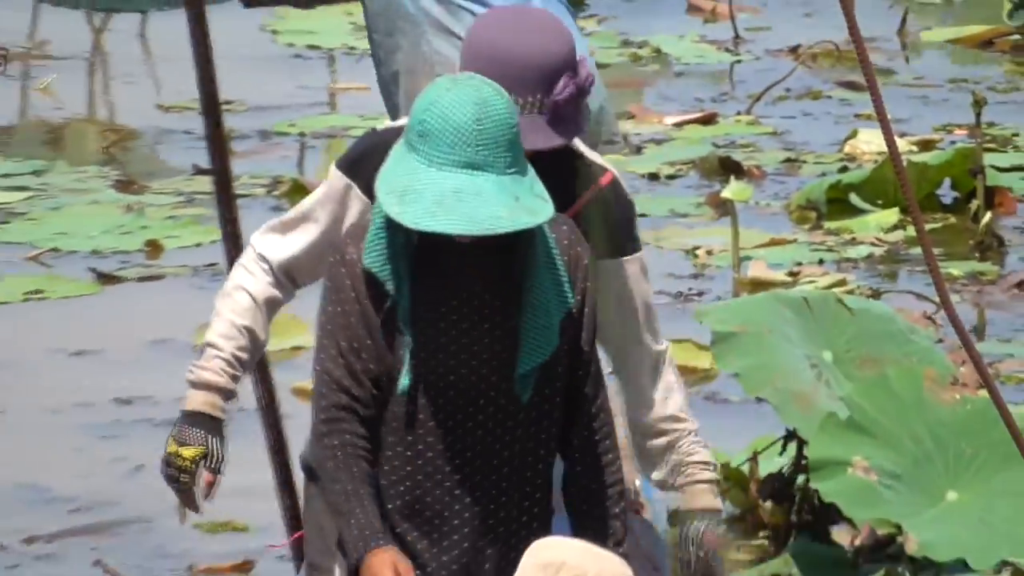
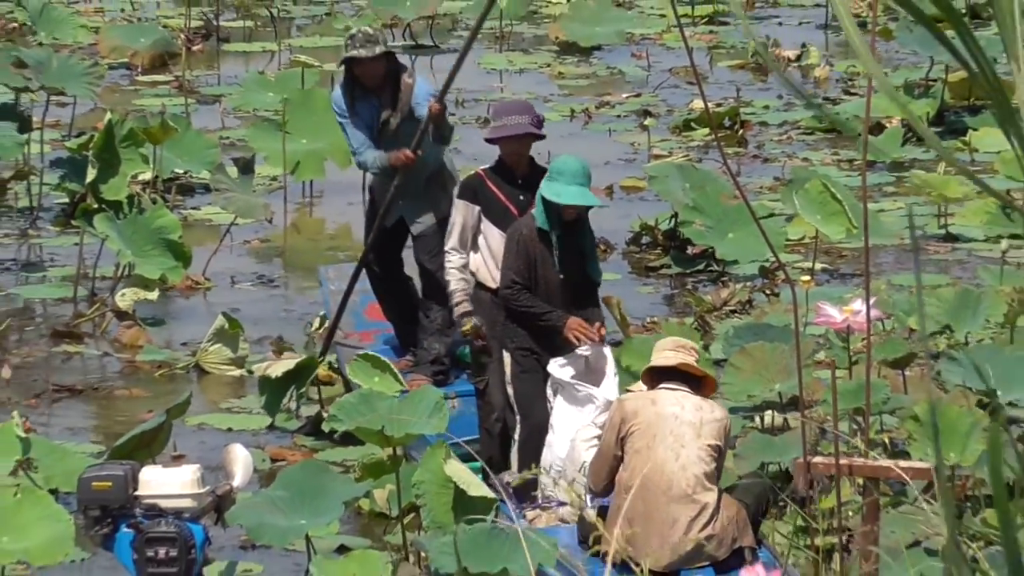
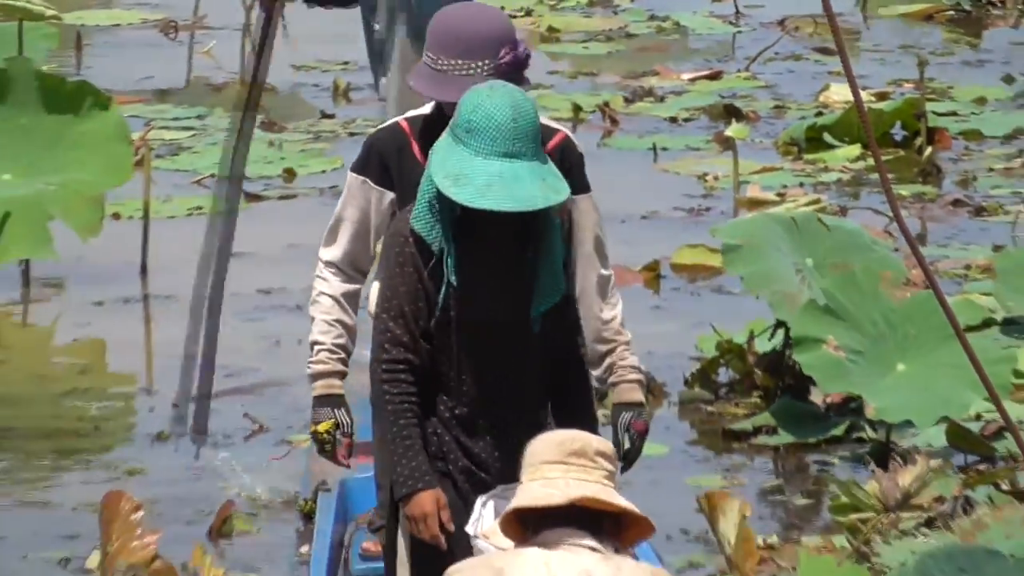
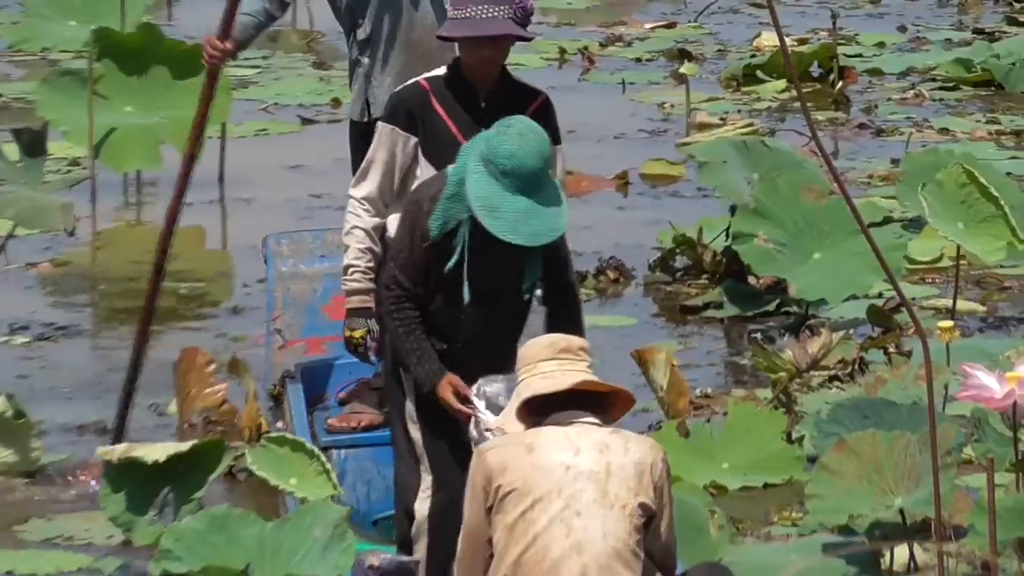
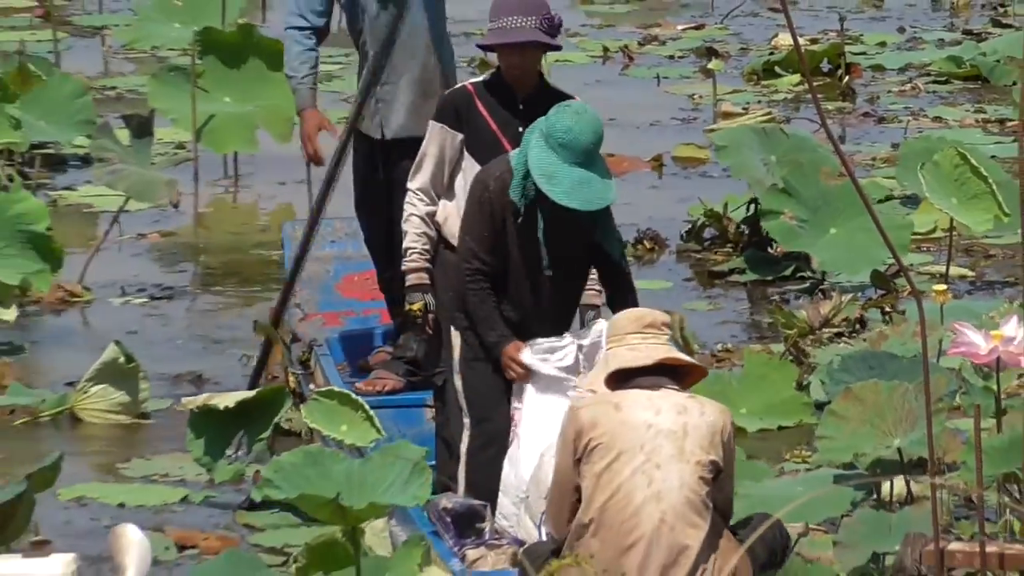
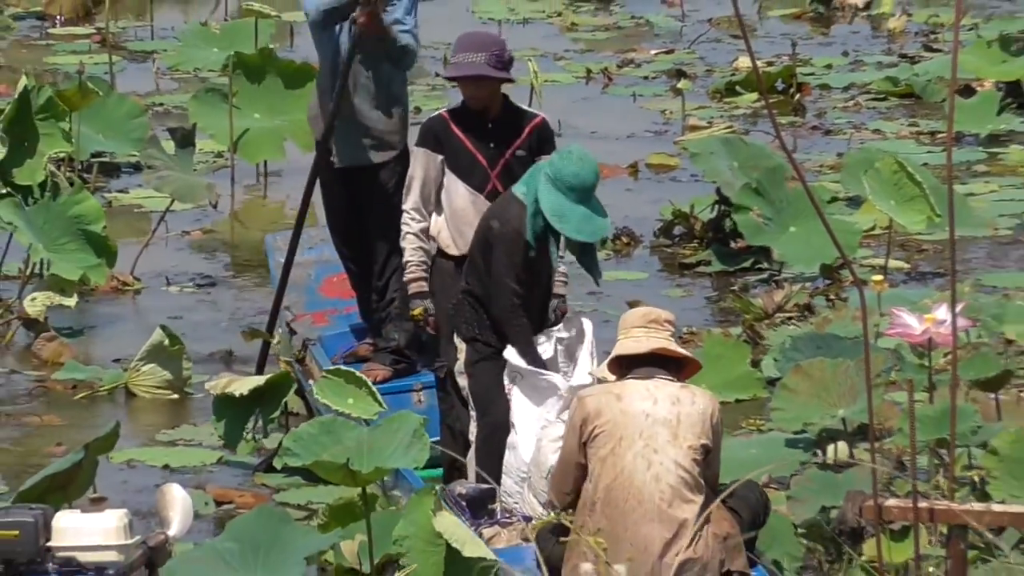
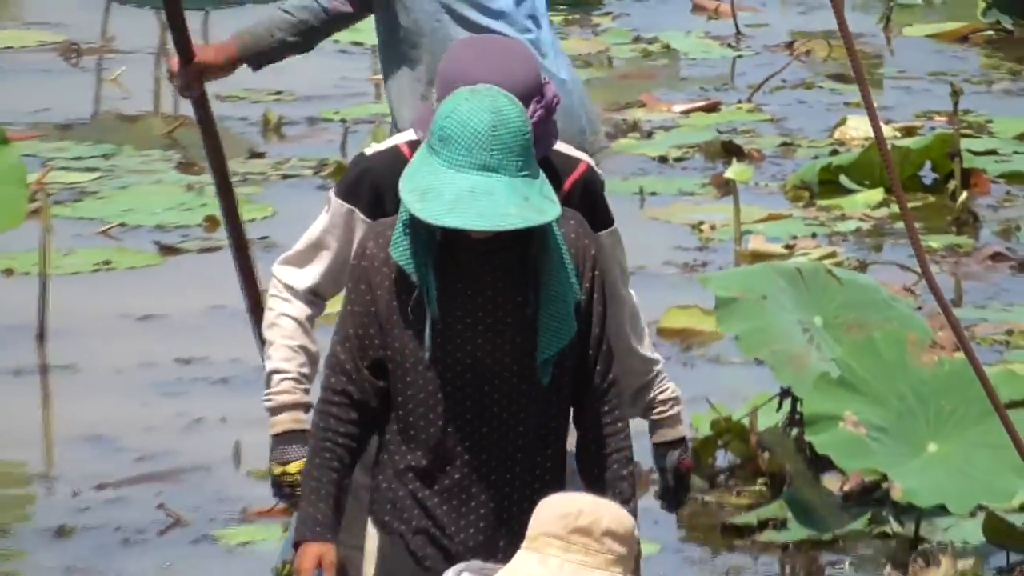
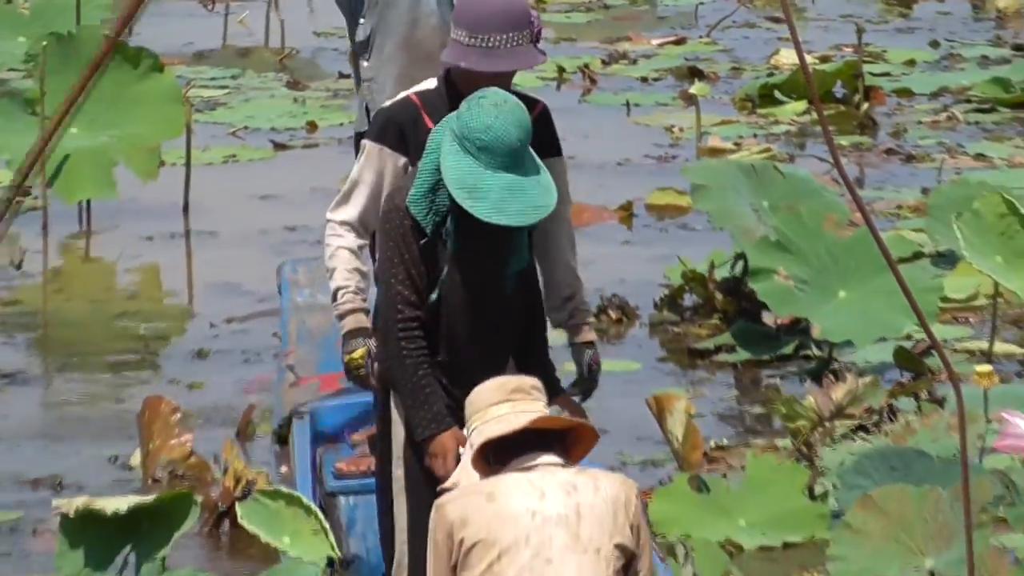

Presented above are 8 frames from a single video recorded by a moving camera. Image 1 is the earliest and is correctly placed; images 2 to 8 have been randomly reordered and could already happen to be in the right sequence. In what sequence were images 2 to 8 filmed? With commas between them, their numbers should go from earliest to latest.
7, 3, 8, 4, 5, 6, 2
